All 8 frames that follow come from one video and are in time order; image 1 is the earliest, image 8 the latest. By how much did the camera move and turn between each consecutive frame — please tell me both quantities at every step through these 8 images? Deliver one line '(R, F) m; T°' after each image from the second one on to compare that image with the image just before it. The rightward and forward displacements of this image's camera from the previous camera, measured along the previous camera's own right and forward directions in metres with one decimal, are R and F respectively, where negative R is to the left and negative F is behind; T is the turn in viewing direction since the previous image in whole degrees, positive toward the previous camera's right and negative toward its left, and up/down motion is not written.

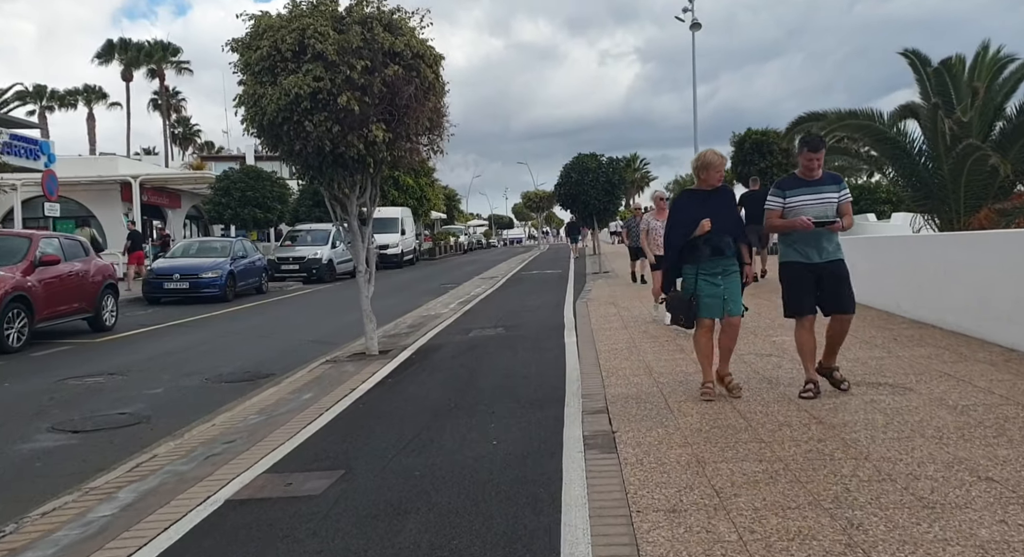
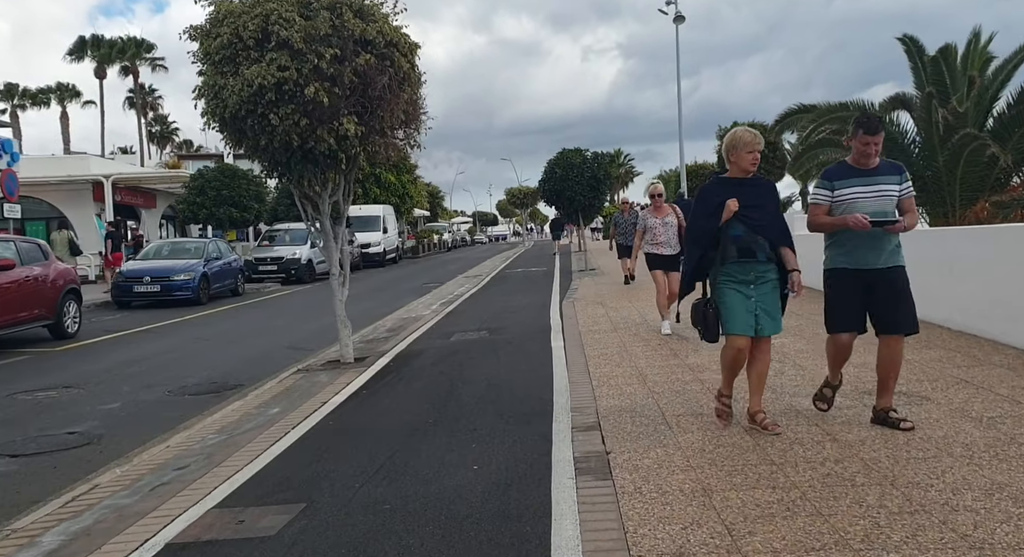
(0.0, +0.5) m; +1°
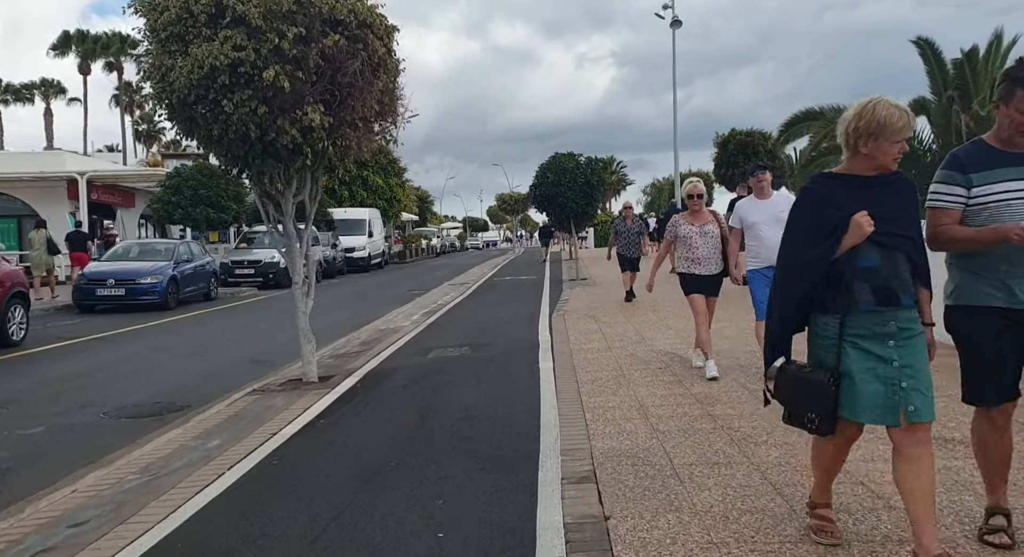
(+0.1, +0.9) m; +1°
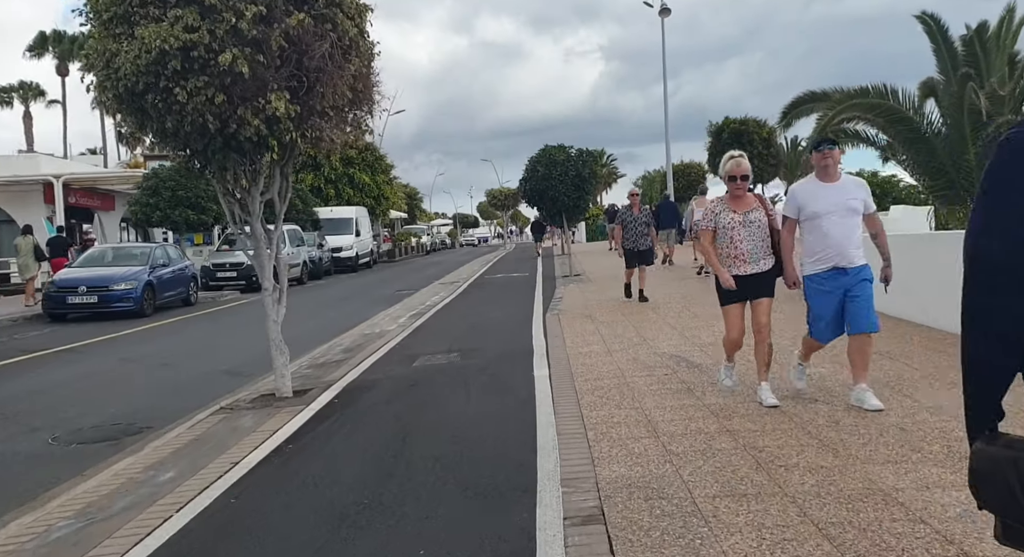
(0.0, +0.6) m; +1°
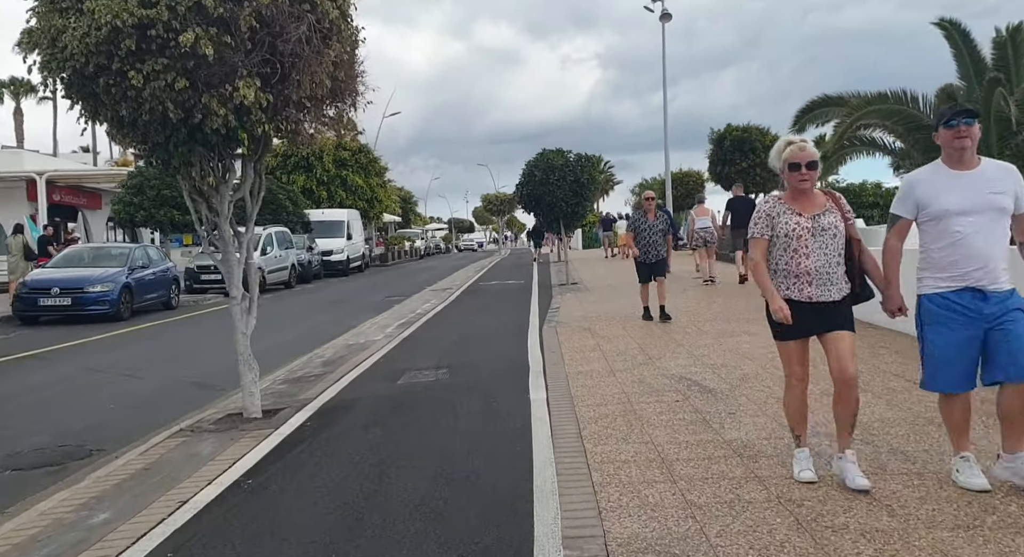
(0.0, +0.7) m; 0°
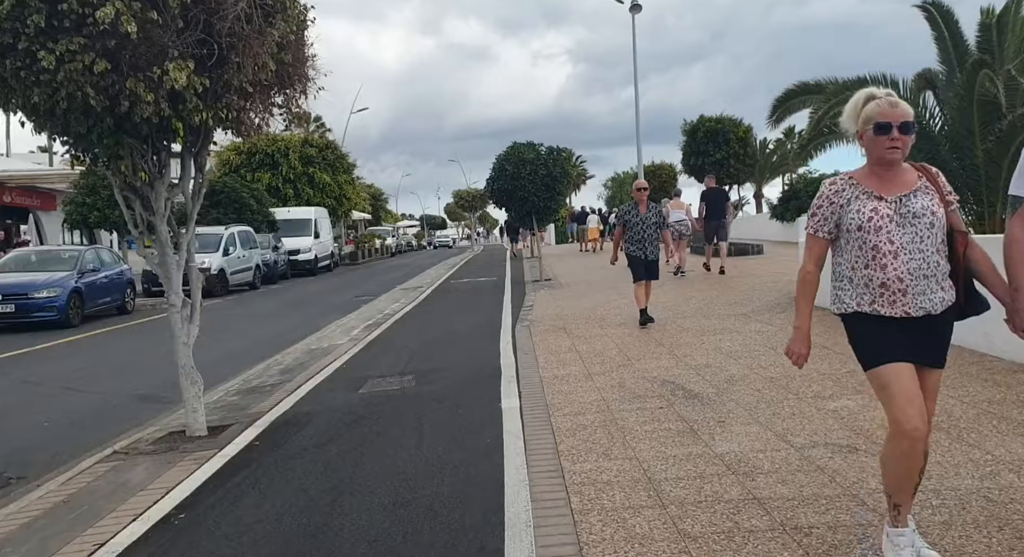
(+0.1, +0.5) m; +2°
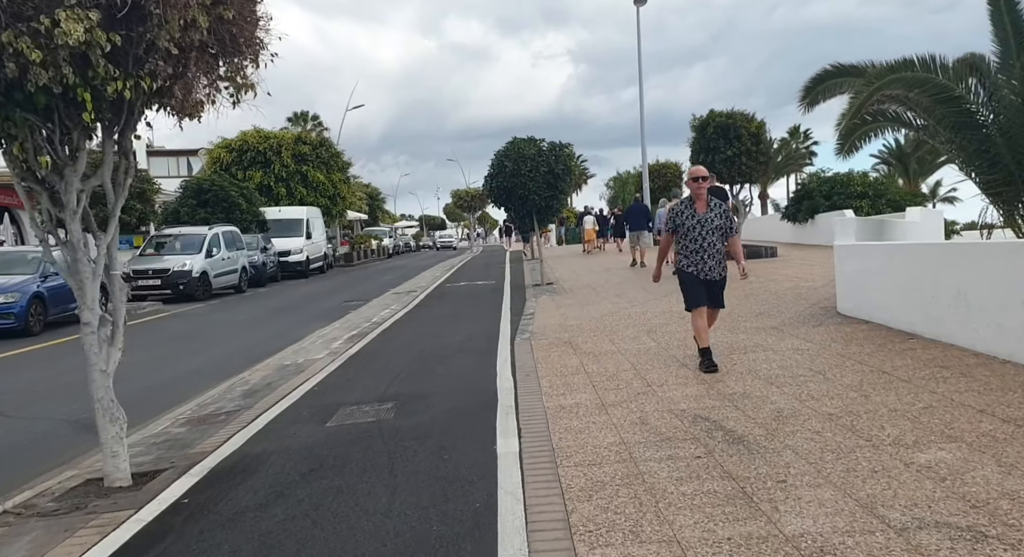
(0.0, +1.1) m; 0°
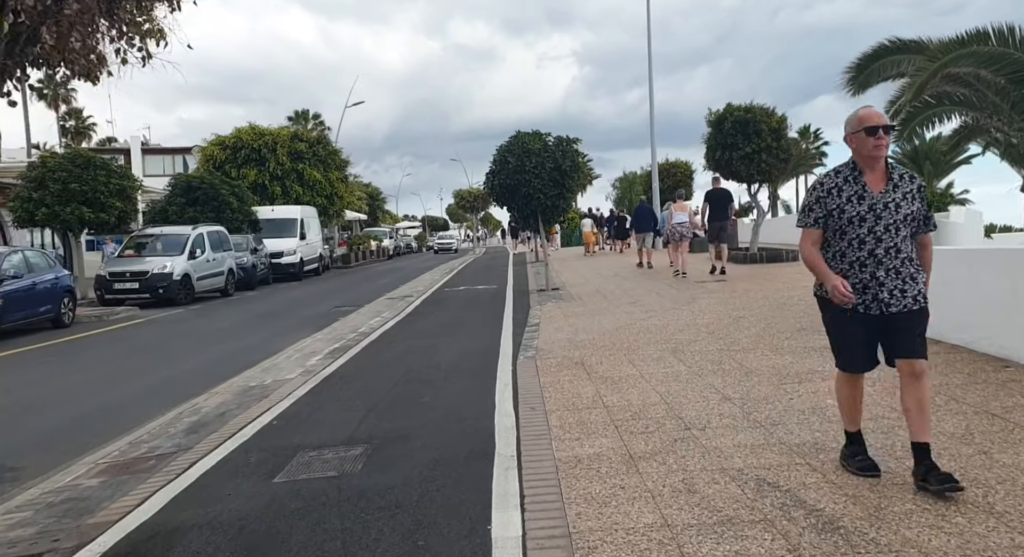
(0.0, +1.3) m; 0°
